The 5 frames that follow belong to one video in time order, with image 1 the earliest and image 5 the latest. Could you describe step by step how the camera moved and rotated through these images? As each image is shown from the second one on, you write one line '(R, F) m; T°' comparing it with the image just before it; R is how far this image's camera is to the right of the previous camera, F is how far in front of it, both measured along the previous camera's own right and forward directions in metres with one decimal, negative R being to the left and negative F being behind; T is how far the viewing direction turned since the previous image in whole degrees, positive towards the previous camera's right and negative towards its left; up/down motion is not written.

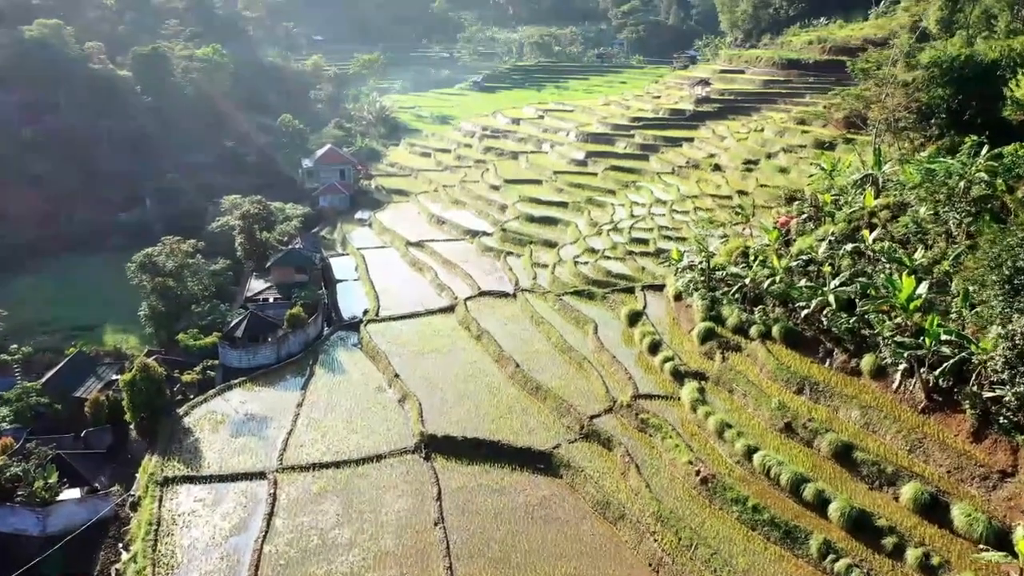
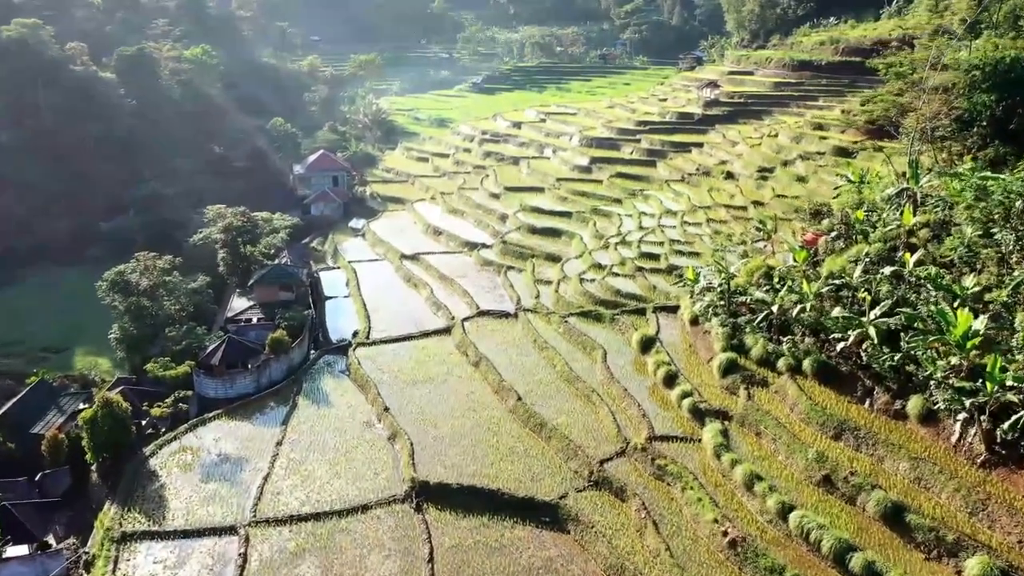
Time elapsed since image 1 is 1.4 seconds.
(0.0, +1.8) m; 0°
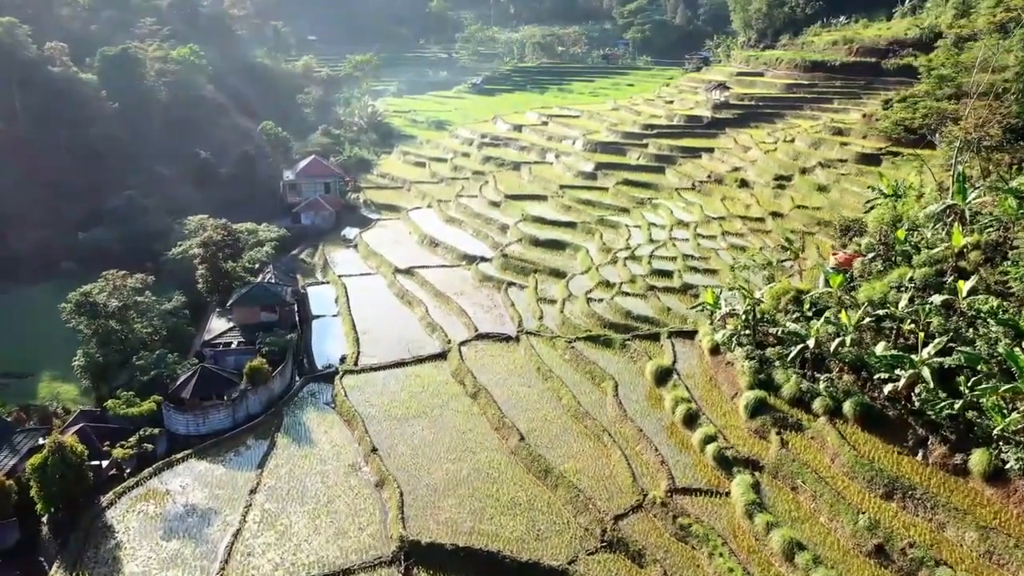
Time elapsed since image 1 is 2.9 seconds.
(0.0, +1.9) m; 0°
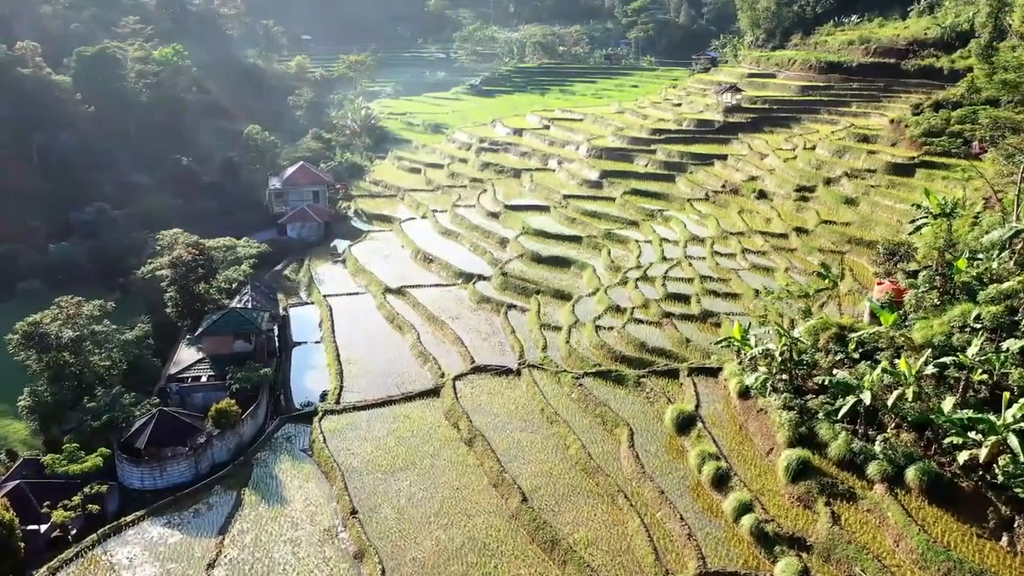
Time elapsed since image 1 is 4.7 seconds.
(0.0, +2.2) m; 0°
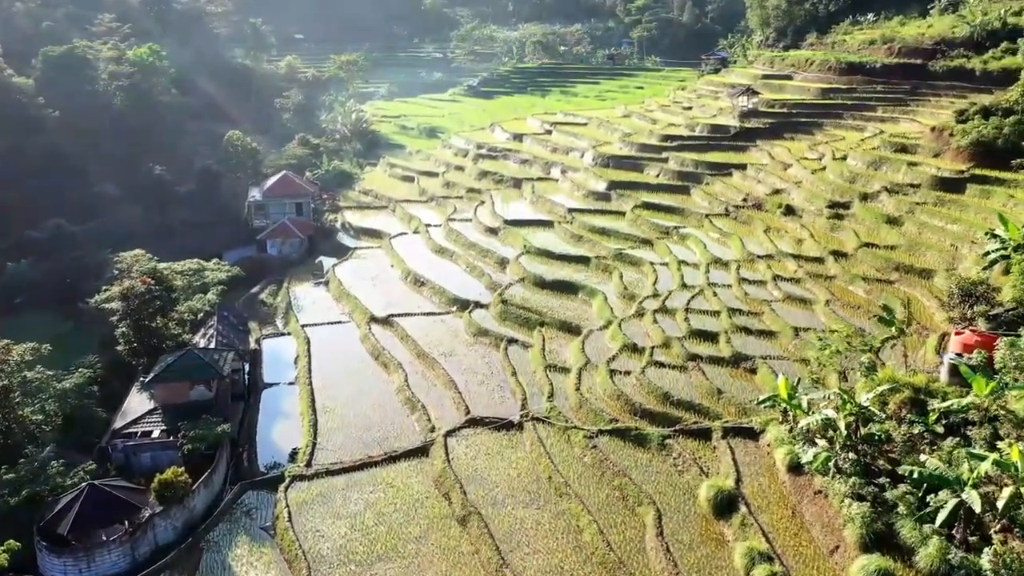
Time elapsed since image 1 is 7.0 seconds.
(-0.1, +2.8) m; 0°
